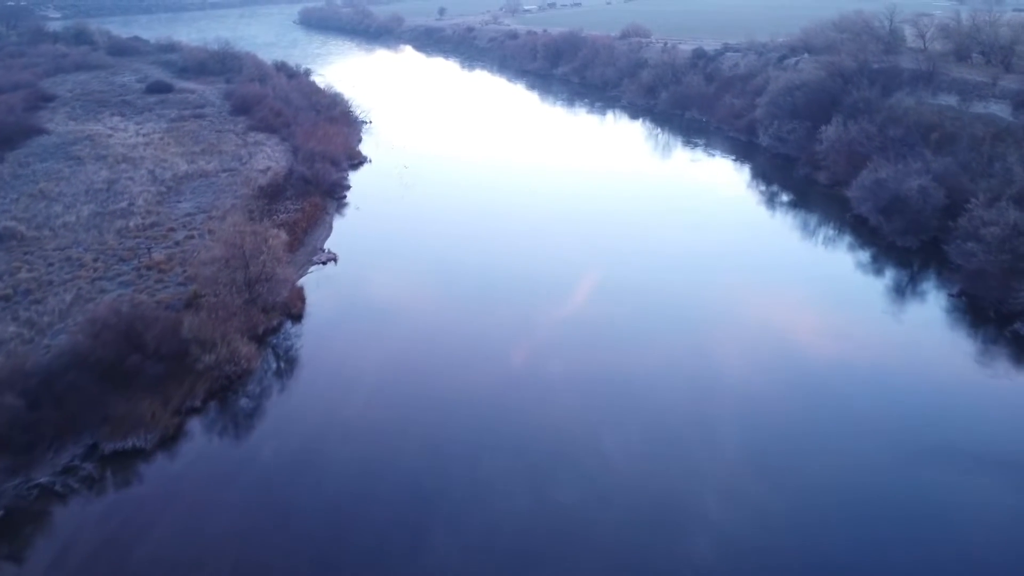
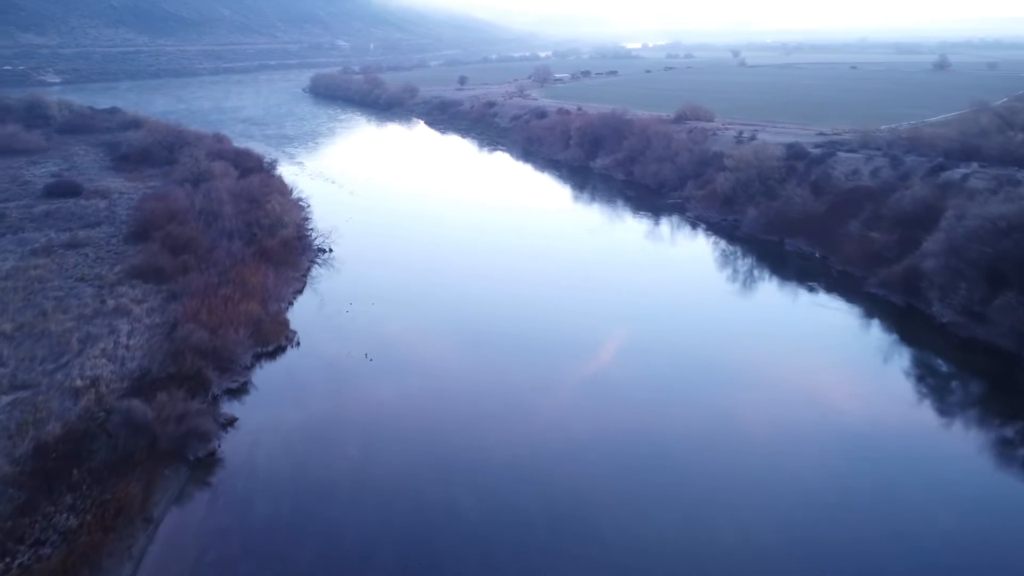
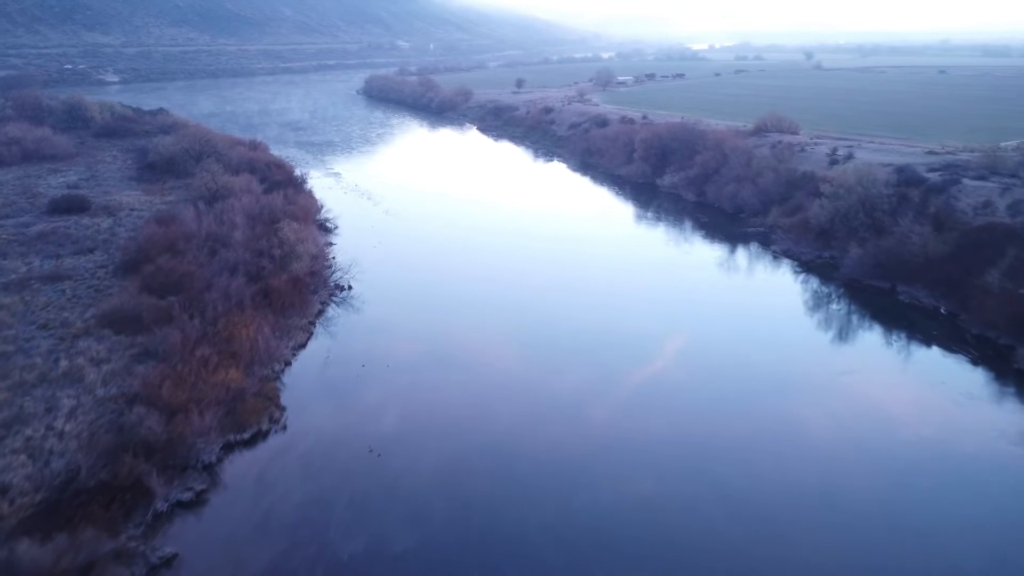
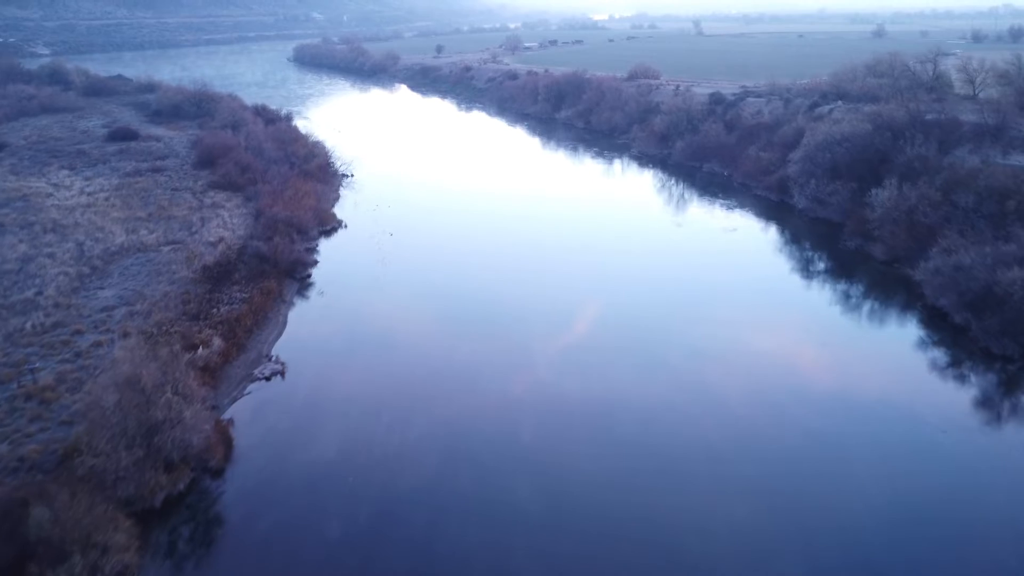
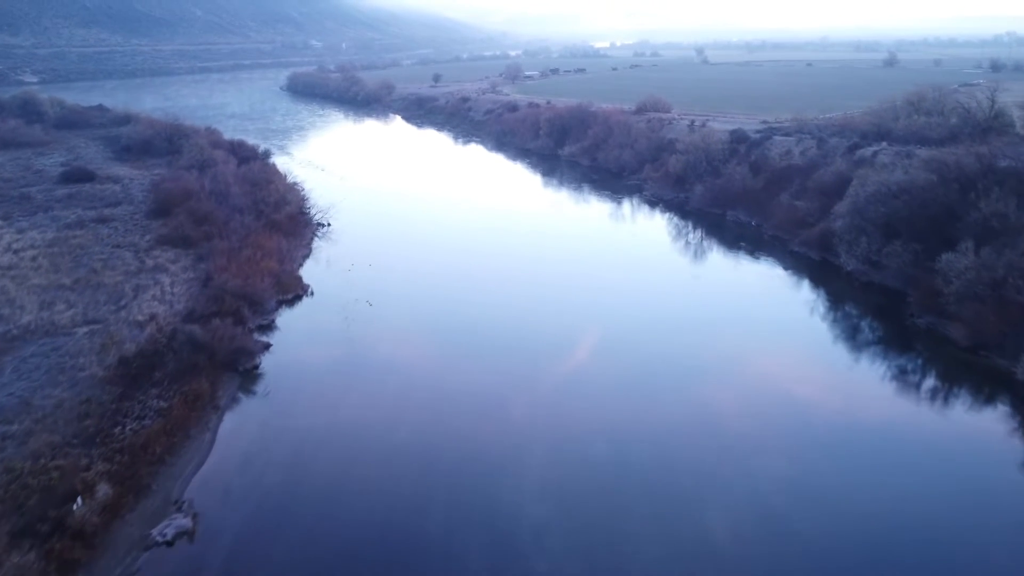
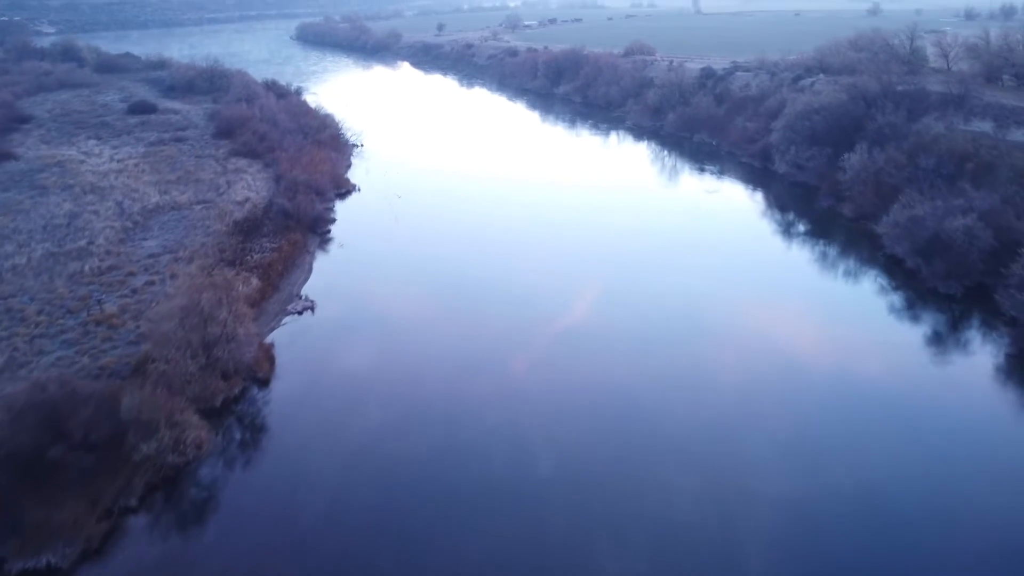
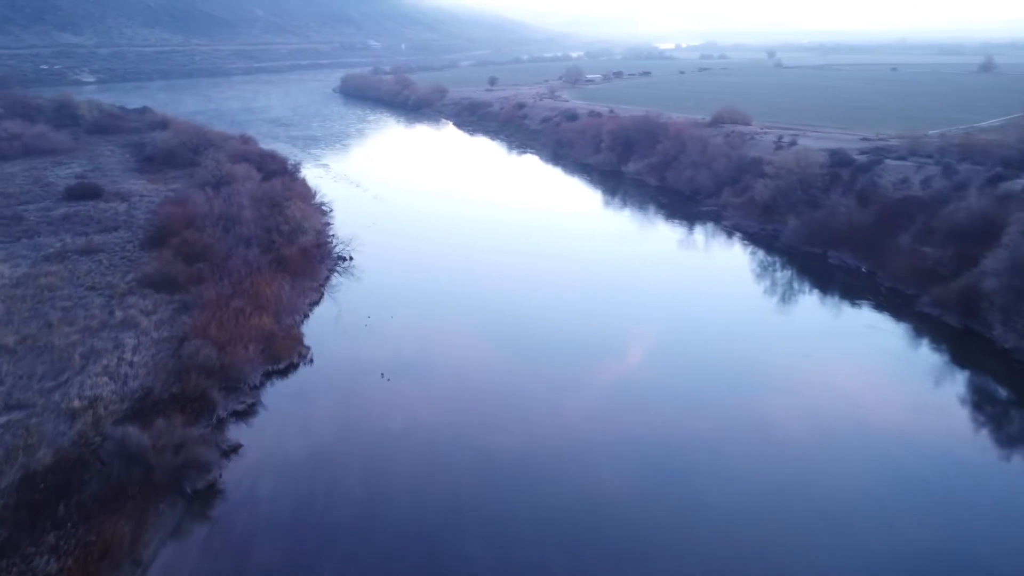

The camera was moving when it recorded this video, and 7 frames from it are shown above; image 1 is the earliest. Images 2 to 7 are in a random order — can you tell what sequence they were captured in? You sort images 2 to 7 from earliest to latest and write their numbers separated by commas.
6, 4, 5, 2, 7, 3
